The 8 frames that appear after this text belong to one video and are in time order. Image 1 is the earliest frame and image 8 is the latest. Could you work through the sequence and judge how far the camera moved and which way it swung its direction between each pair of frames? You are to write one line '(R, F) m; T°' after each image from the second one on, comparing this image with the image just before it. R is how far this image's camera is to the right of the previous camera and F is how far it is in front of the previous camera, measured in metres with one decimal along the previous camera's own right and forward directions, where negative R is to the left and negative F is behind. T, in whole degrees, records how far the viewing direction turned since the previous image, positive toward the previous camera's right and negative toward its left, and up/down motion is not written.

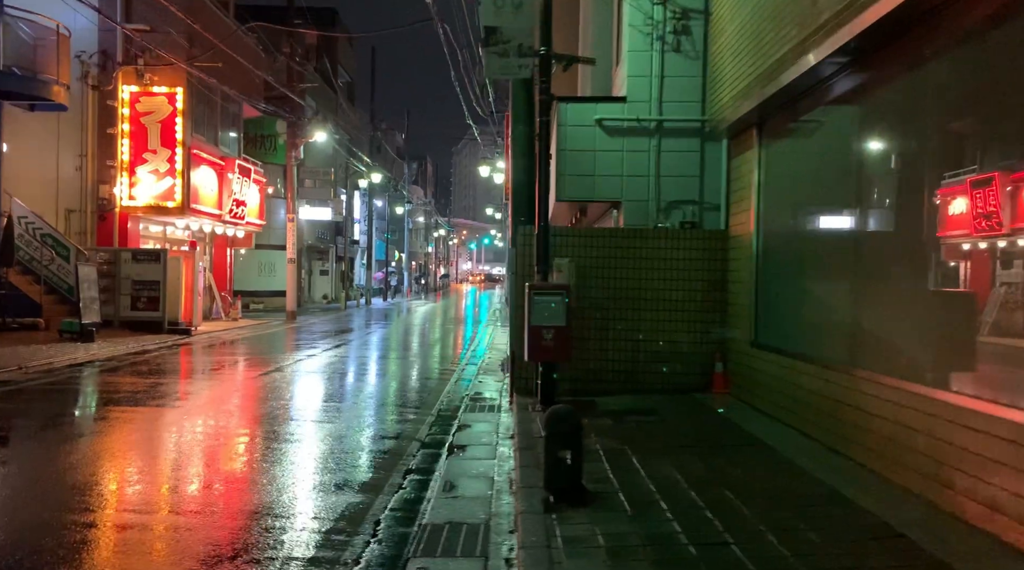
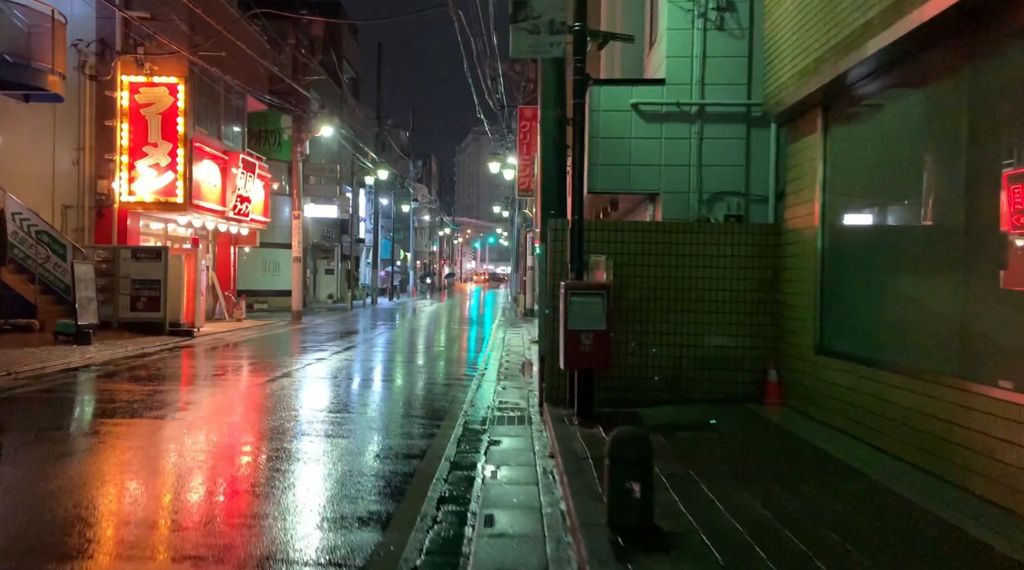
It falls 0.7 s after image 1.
(-0.3, +1.2) m; 0°
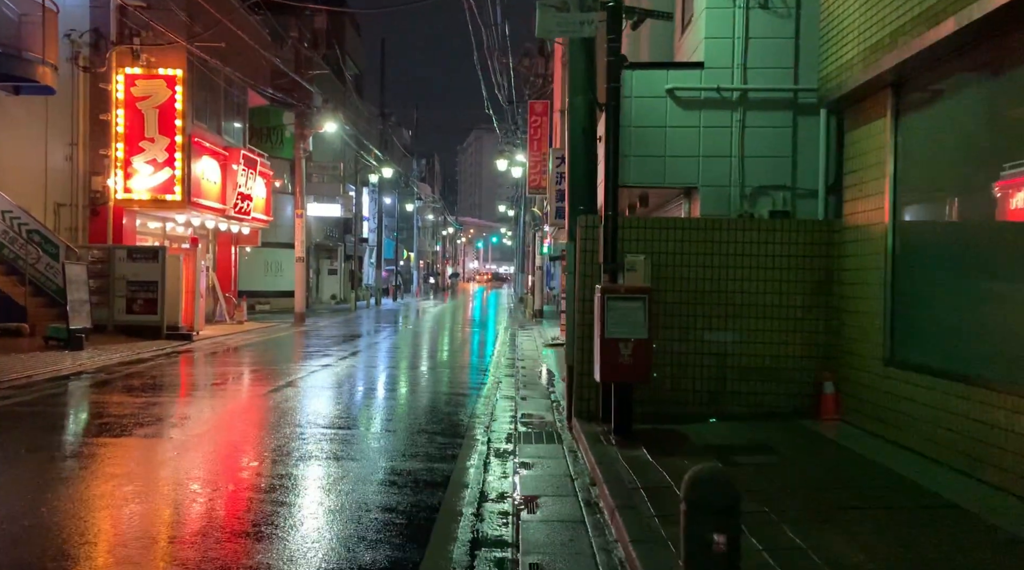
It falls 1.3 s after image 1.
(-0.3, +1.2) m; 0°
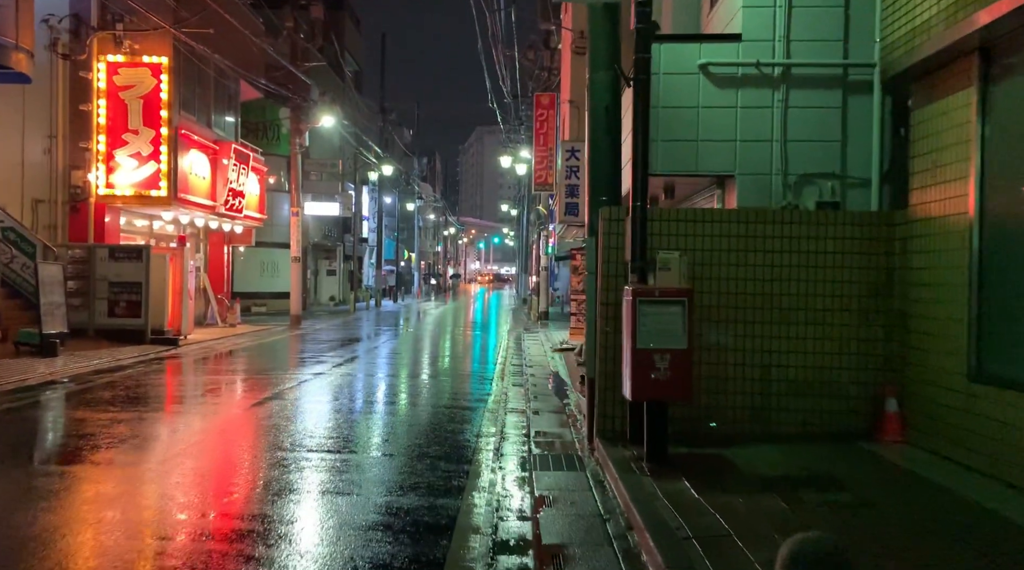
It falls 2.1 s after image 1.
(-0.1, +1.5) m; 0°
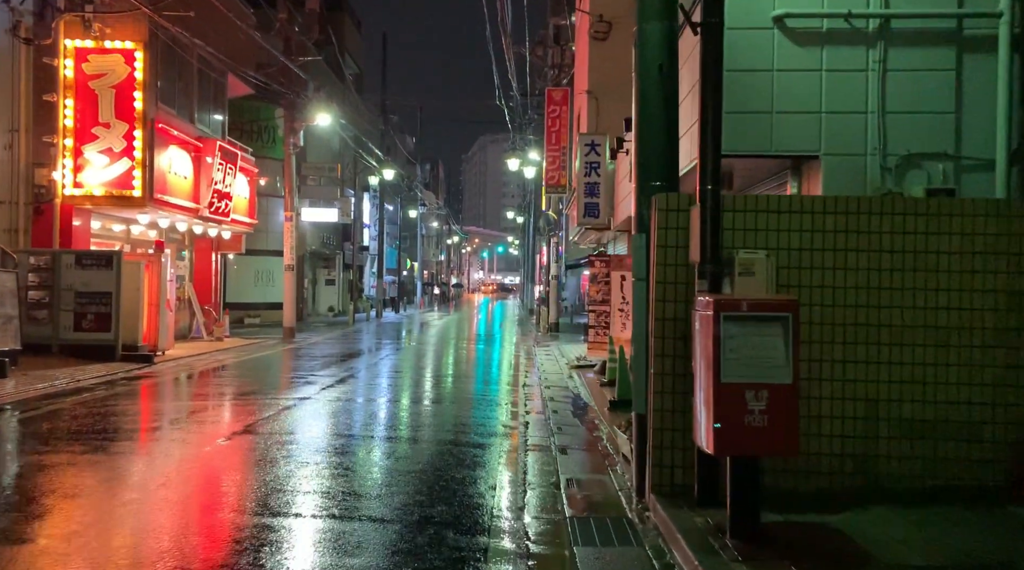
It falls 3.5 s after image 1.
(-0.2, +2.4) m; 0°
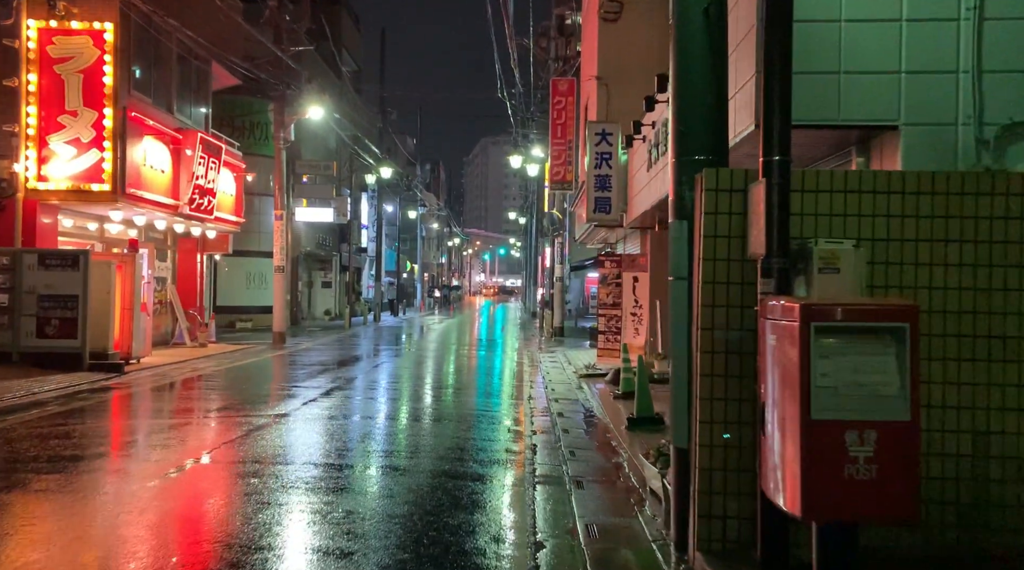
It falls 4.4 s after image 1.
(0.0, +1.7) m; 0°
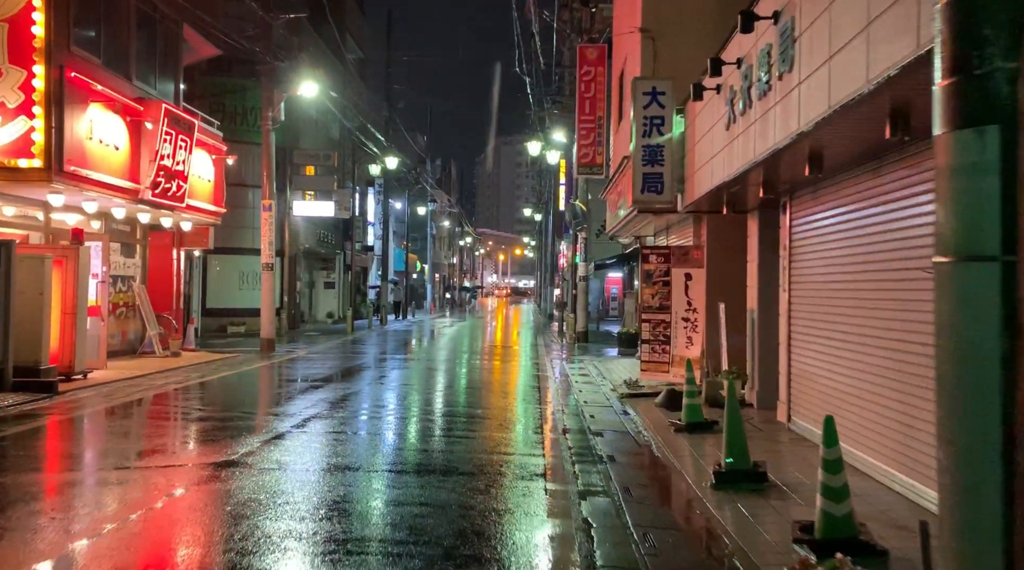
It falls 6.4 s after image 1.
(-0.2, +3.8) m; -1°
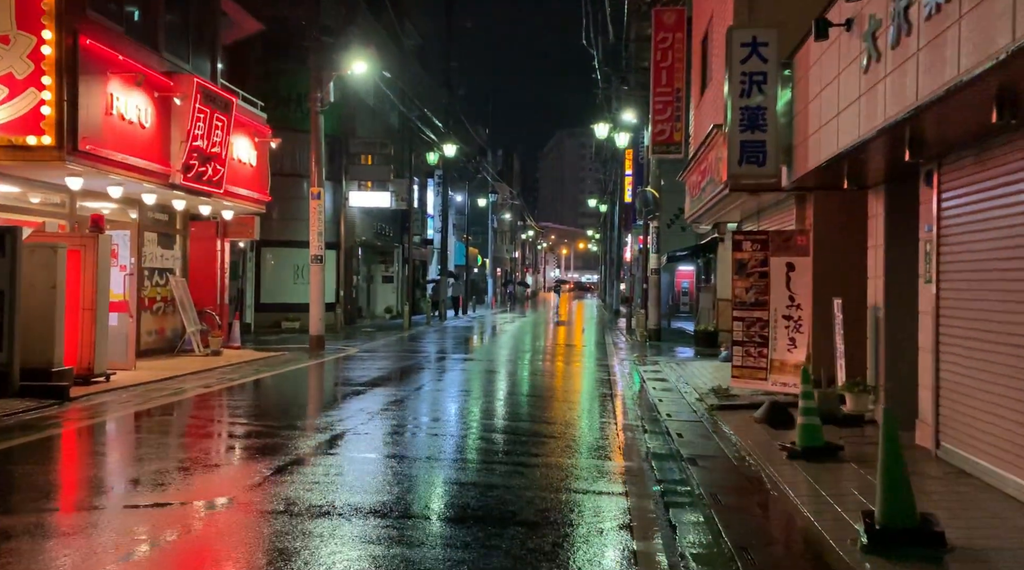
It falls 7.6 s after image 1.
(-0.1, +2.2) m; -3°
